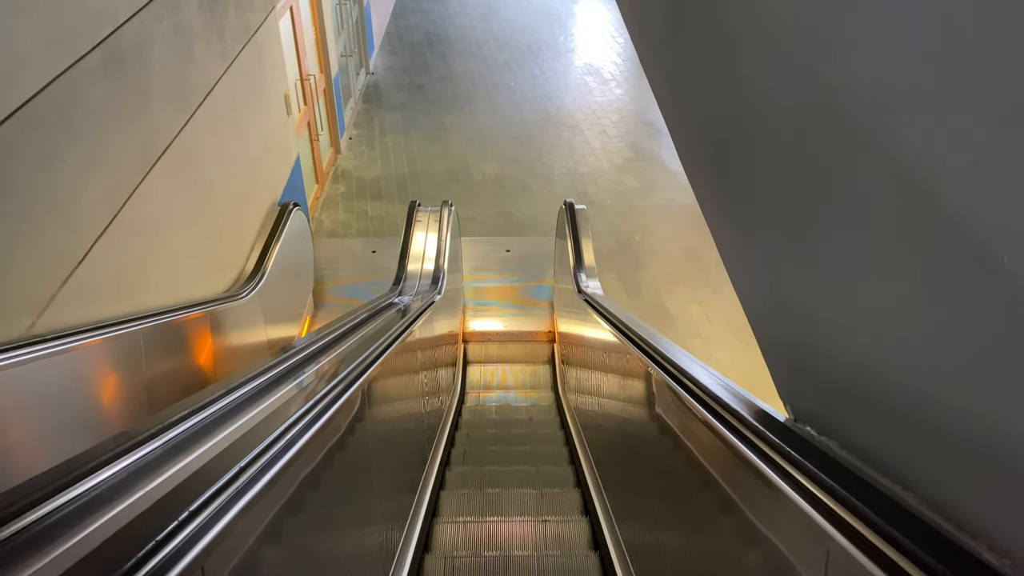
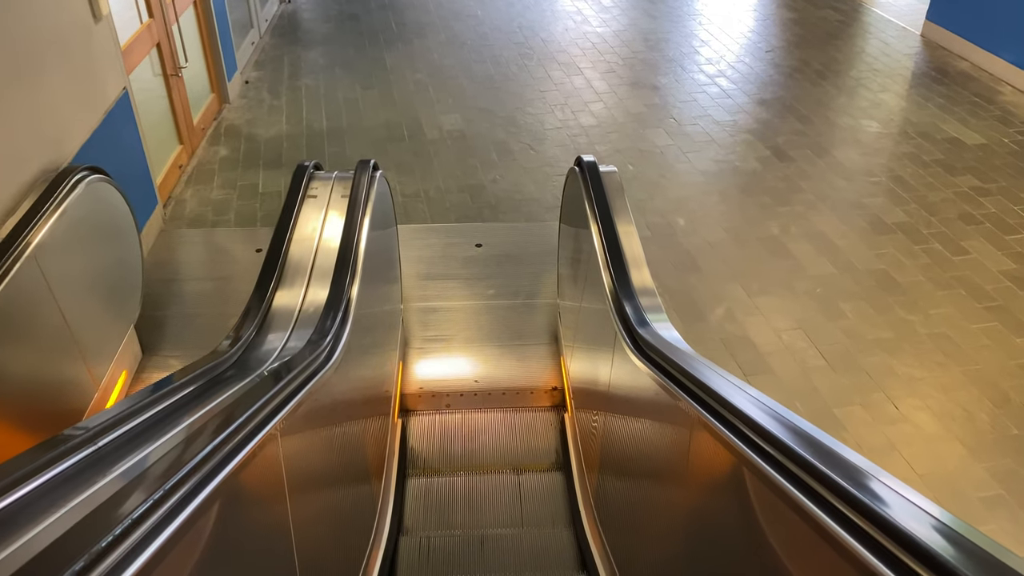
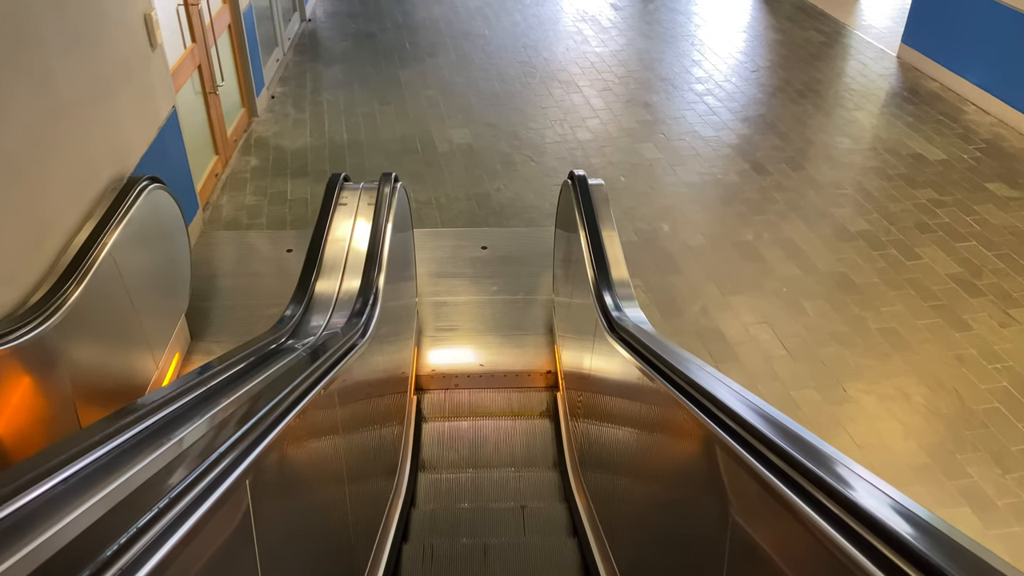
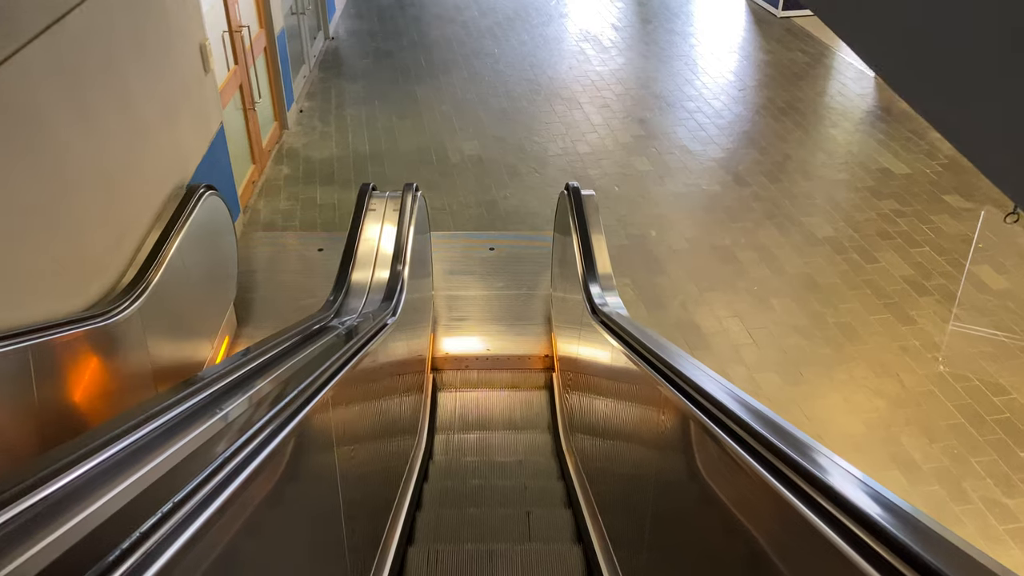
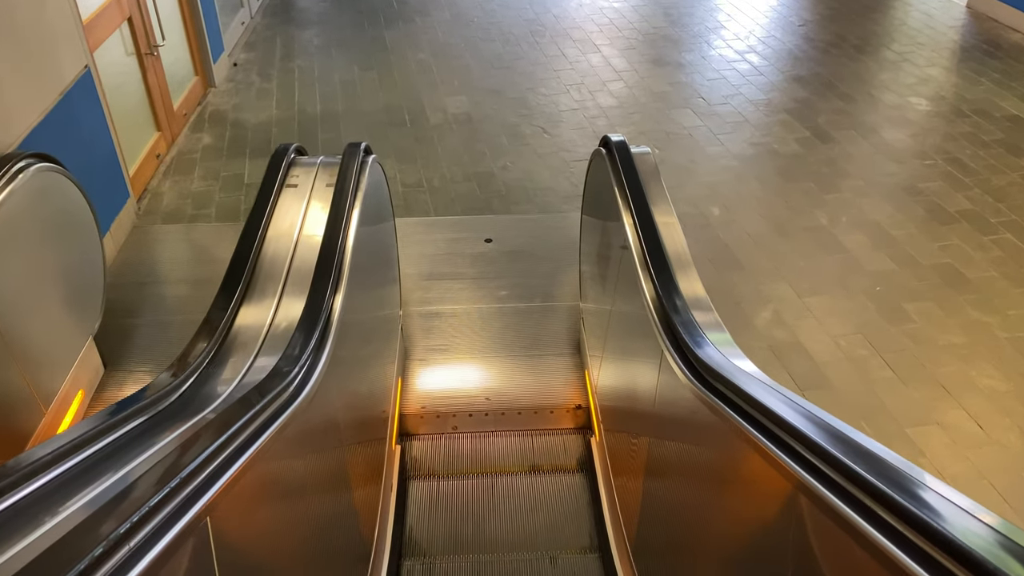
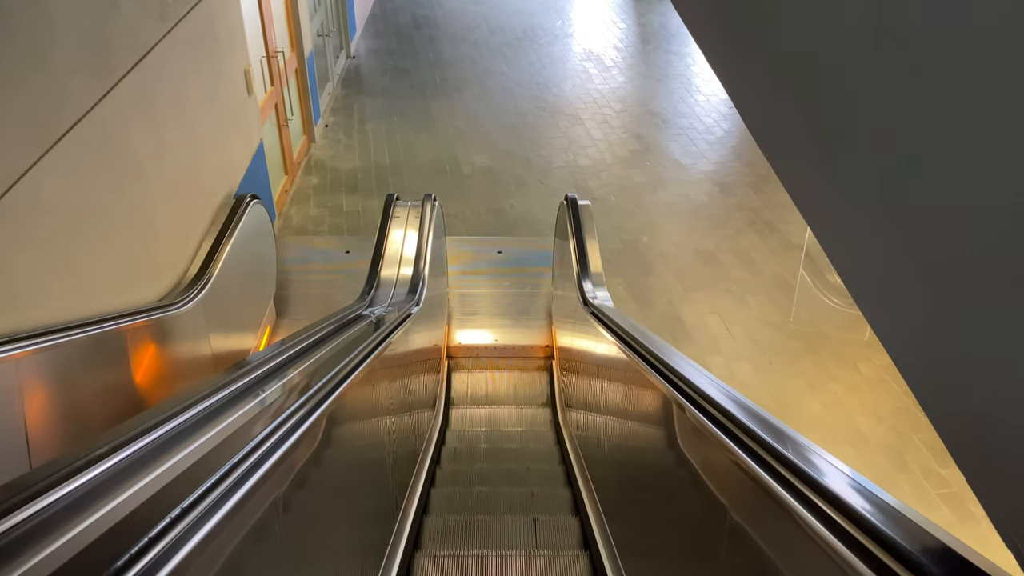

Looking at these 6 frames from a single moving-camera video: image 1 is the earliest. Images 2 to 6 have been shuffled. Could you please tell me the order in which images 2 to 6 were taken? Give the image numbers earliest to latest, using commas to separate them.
6, 4, 3, 2, 5
